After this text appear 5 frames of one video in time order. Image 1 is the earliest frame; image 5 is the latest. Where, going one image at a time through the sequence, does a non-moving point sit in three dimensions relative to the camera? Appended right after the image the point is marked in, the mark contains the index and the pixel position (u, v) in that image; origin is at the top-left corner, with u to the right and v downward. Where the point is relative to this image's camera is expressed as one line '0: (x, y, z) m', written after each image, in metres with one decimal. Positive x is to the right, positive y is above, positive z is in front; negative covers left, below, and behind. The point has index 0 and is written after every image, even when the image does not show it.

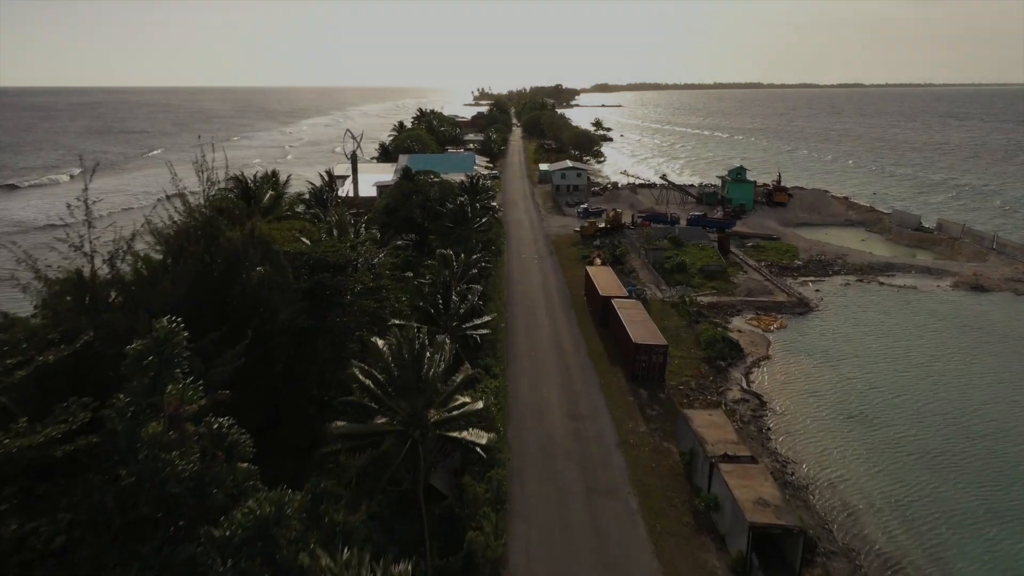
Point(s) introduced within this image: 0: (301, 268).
0: (-10.7, +1.0, +19.5) m
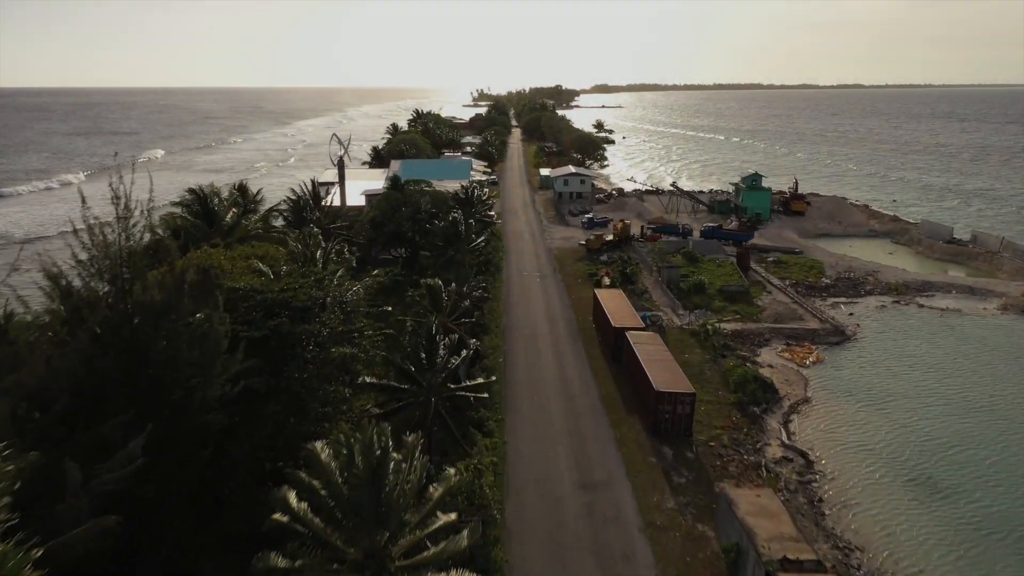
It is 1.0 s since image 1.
0: (-10.8, -0.9, +15.9) m
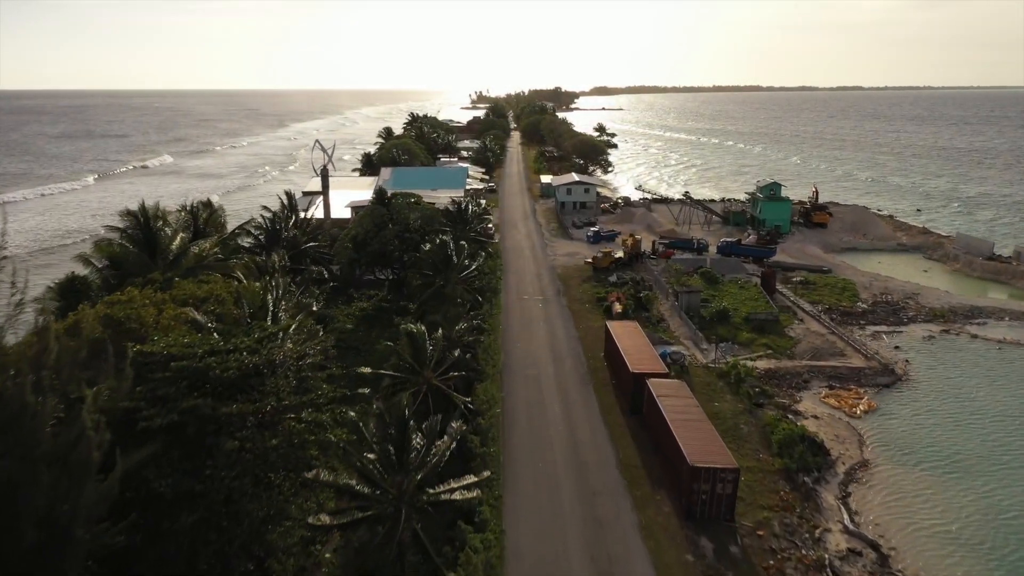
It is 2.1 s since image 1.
0: (-10.8, -3.0, +12.1) m
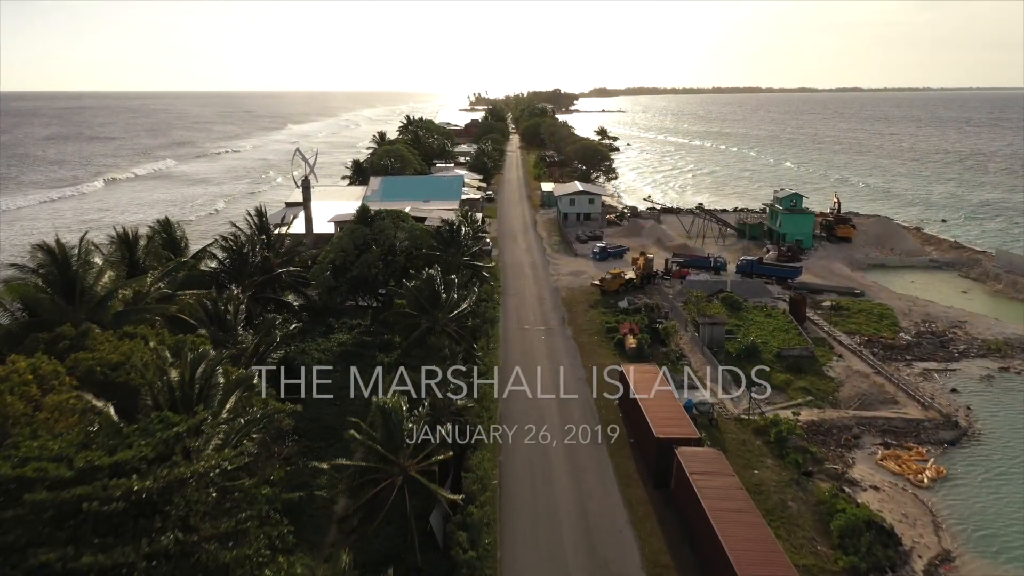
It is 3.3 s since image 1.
0: (-10.8, -5.1, +8.4) m
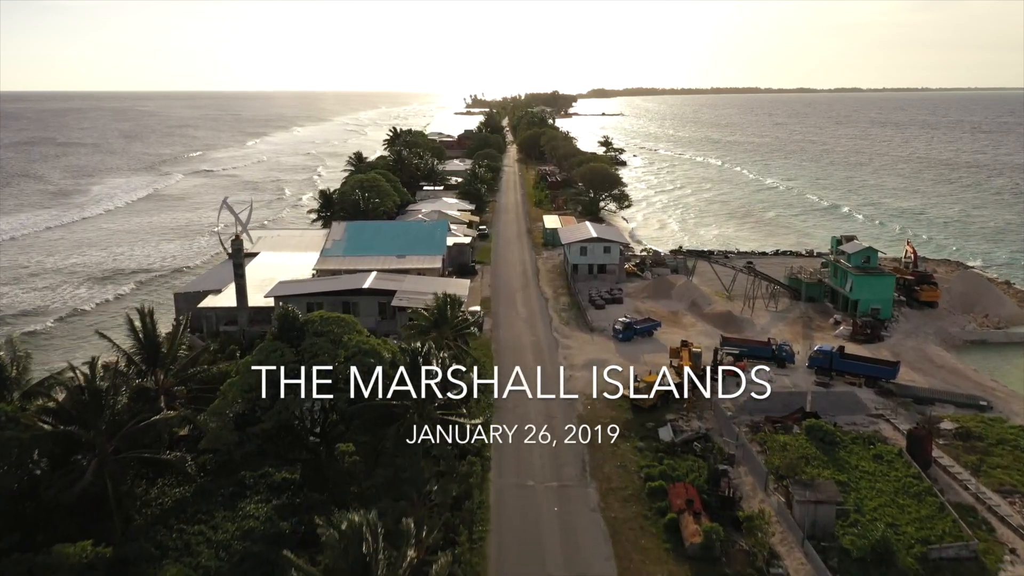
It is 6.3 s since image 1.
0: (-10.8, -12.3, -0.9) m
